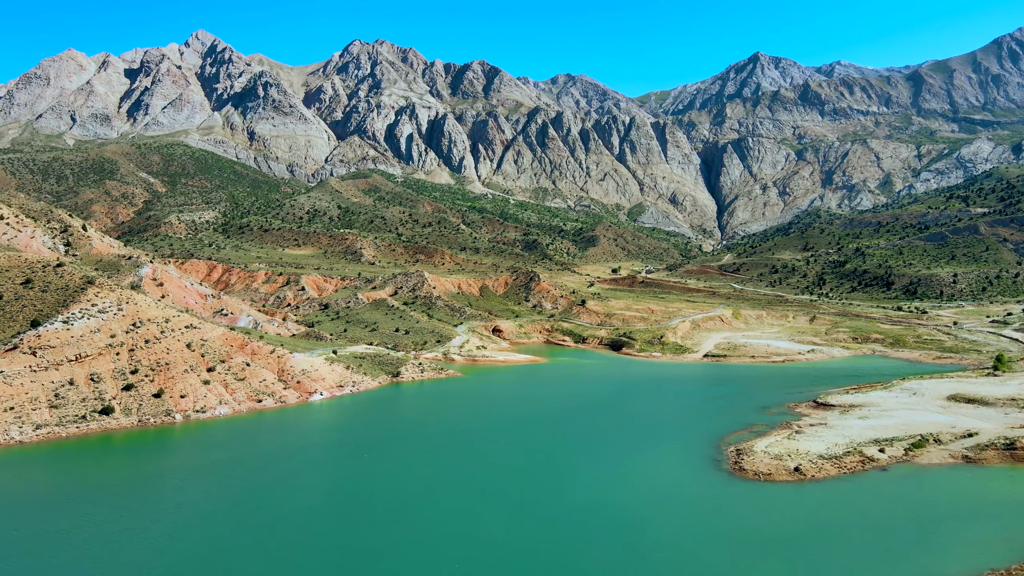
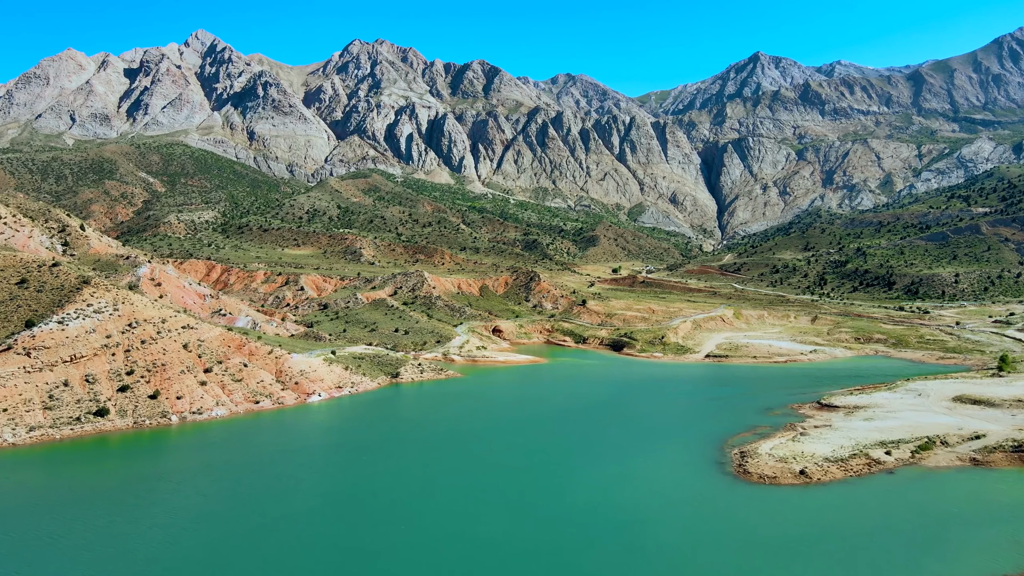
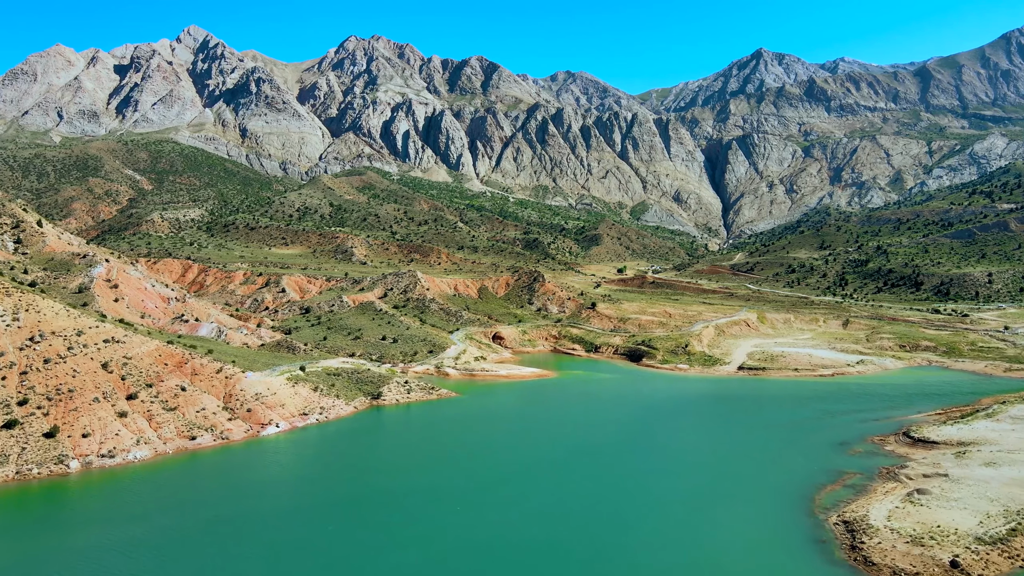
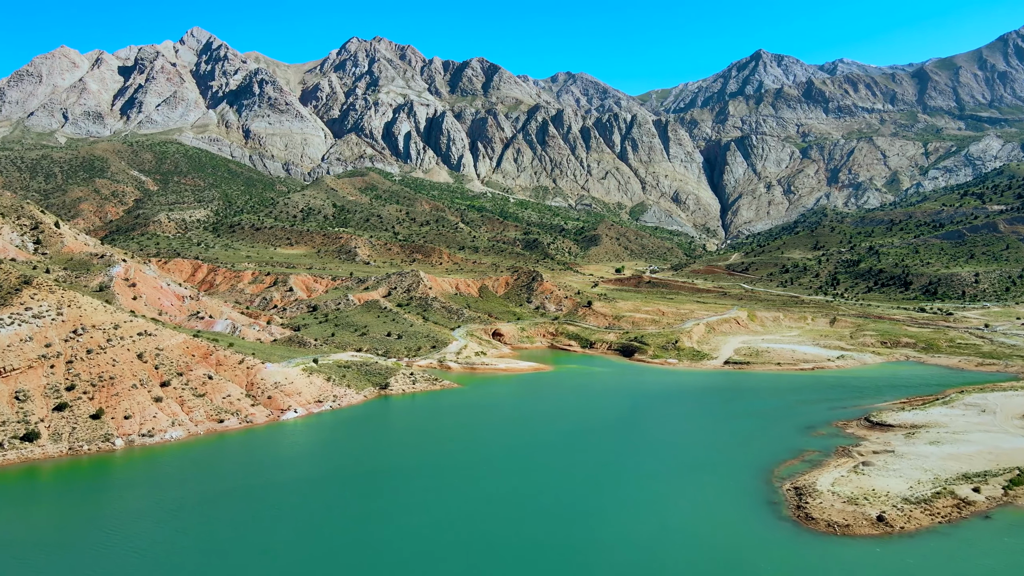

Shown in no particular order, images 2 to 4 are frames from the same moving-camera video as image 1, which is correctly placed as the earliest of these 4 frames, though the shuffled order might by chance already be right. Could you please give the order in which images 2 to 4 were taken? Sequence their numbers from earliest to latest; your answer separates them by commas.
2, 4, 3
